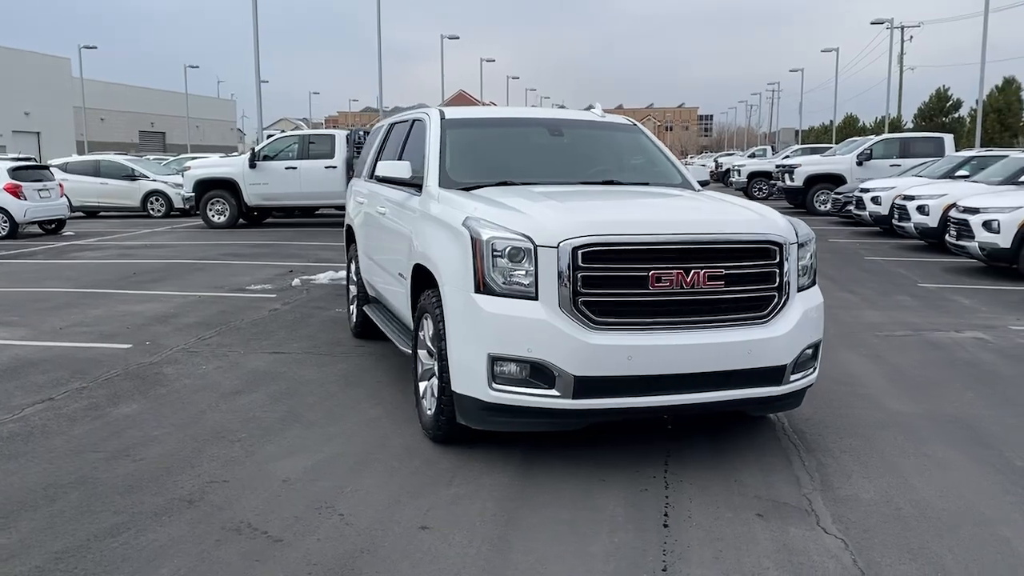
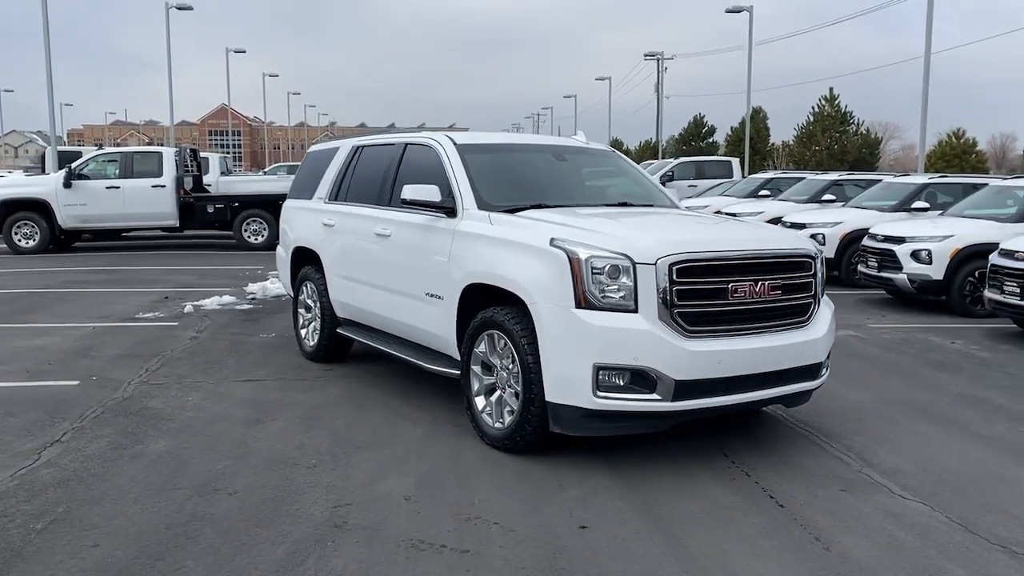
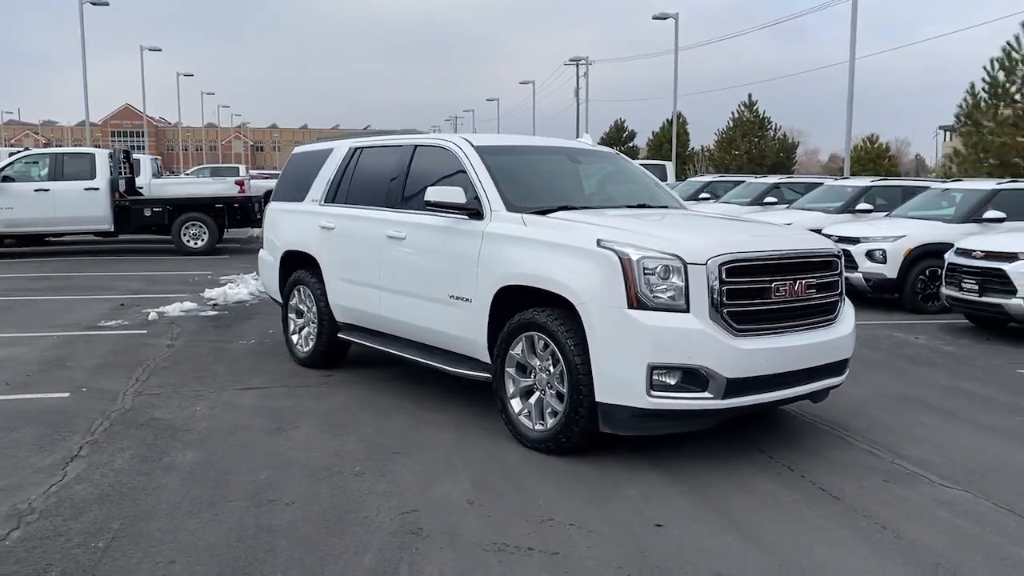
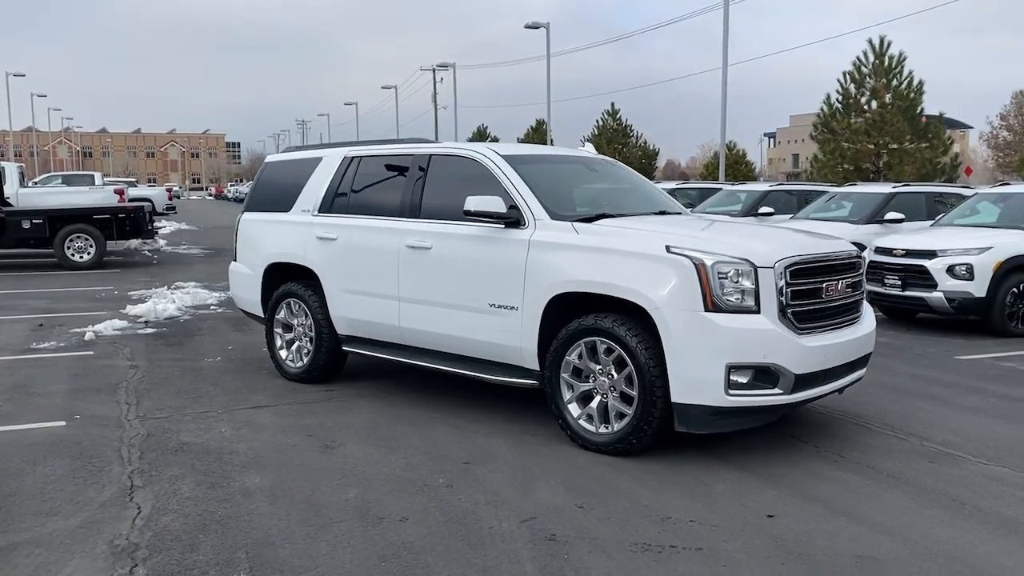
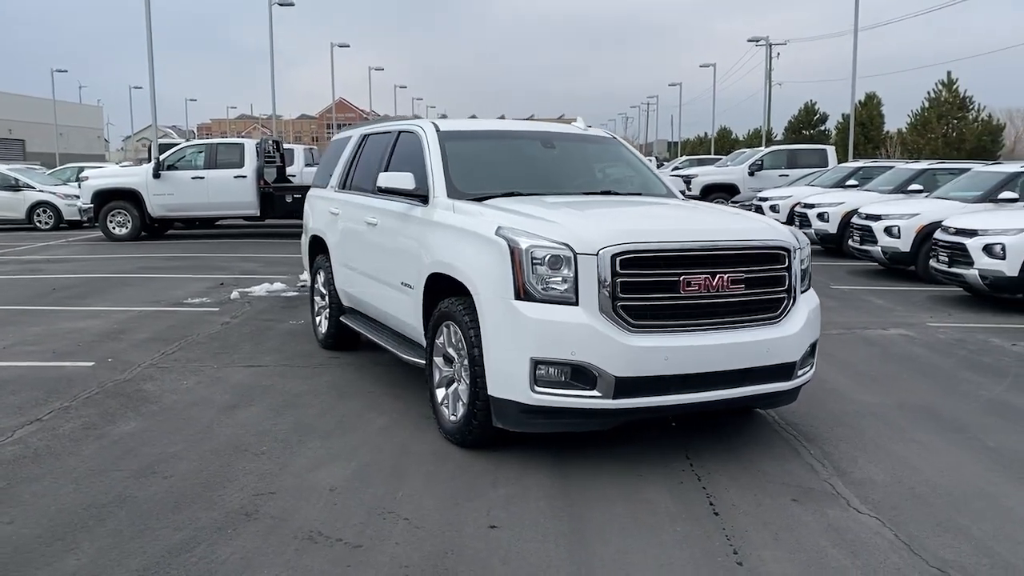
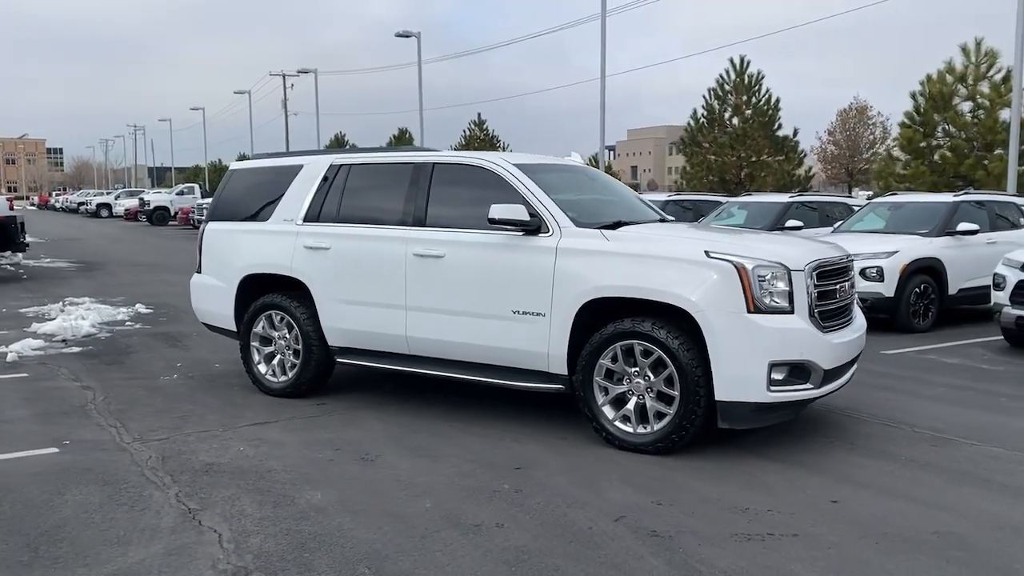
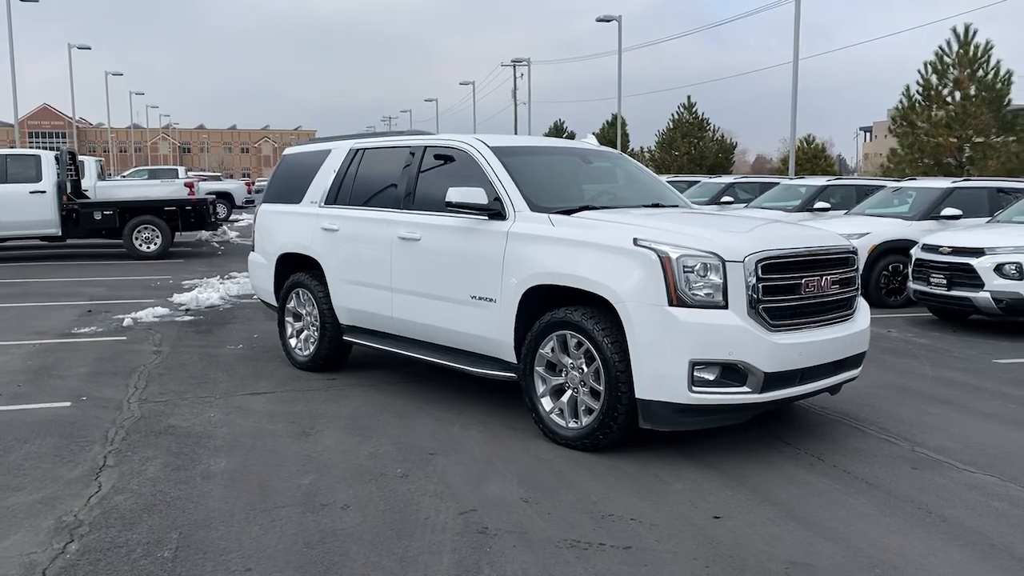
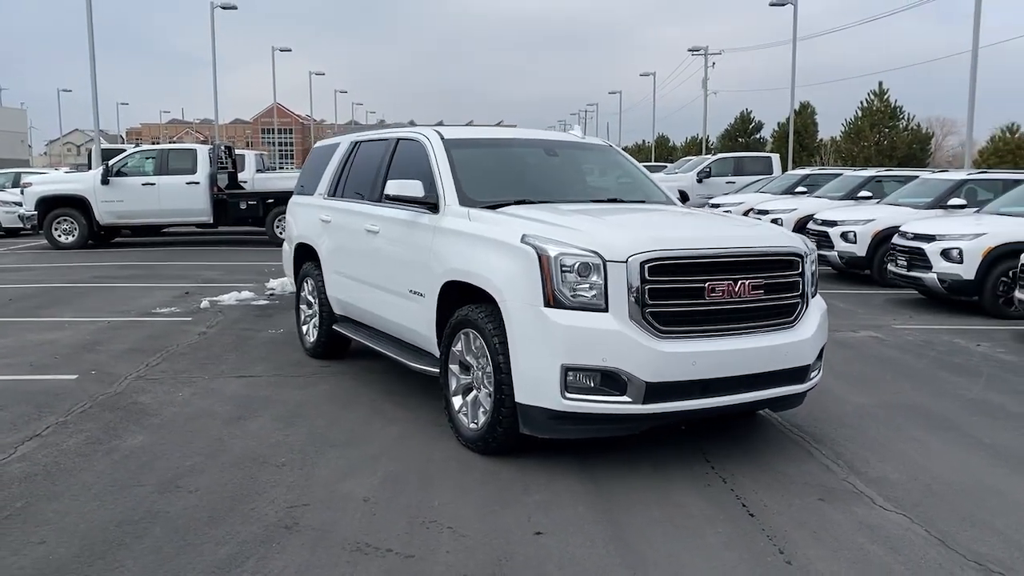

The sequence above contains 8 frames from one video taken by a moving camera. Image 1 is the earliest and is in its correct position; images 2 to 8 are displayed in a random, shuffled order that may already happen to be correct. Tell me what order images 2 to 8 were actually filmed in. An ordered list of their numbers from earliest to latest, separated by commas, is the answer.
5, 8, 2, 3, 7, 4, 6
